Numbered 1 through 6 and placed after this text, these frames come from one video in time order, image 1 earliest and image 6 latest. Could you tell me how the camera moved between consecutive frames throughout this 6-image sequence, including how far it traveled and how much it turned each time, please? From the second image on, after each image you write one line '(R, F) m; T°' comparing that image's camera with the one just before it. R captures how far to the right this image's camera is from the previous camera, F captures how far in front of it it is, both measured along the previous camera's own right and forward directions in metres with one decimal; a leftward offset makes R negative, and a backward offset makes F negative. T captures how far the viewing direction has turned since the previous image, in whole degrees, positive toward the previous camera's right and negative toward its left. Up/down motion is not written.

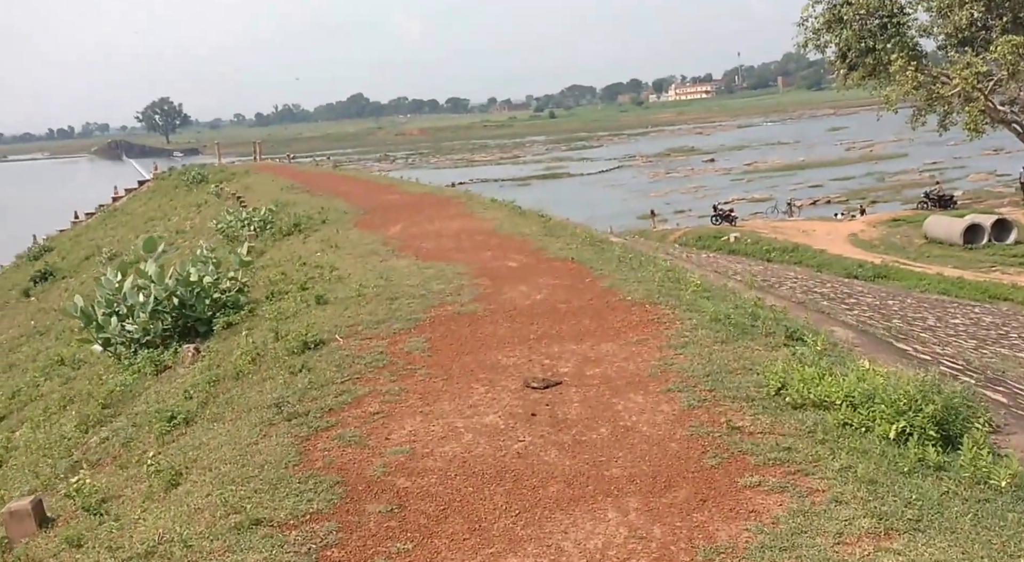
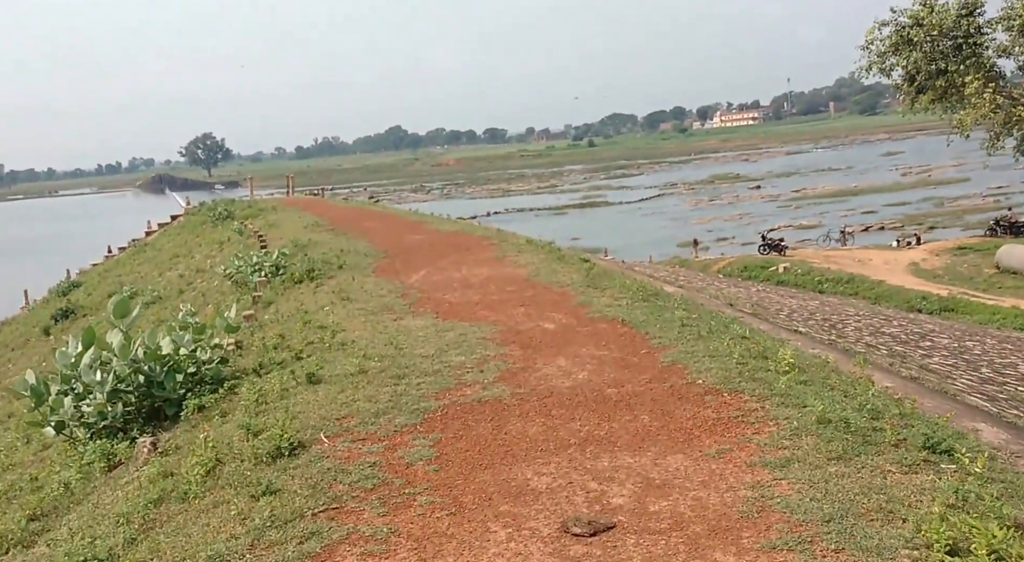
(0.0, +2.1) m; -2°
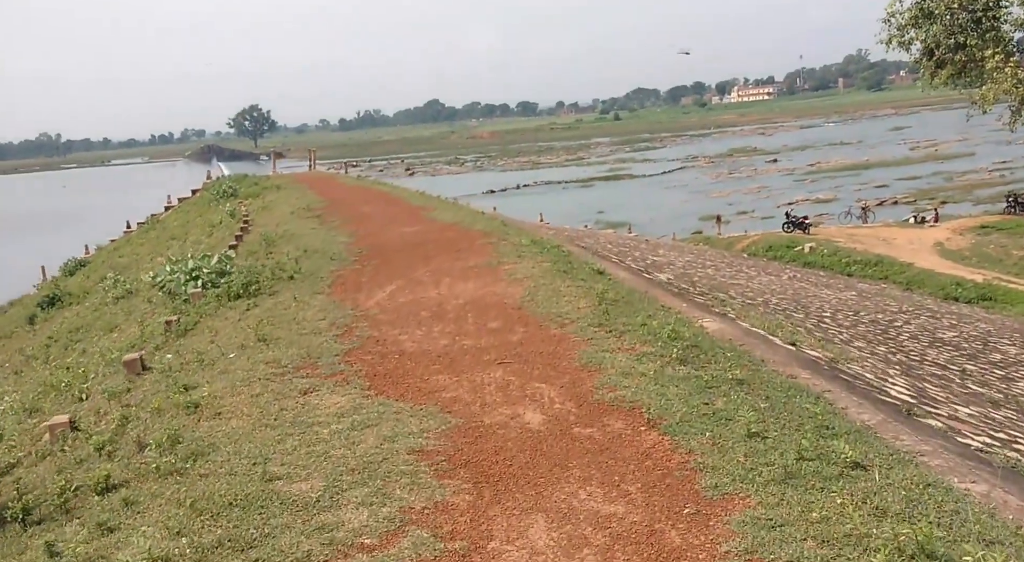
(+0.5, +4.4) m; -2°
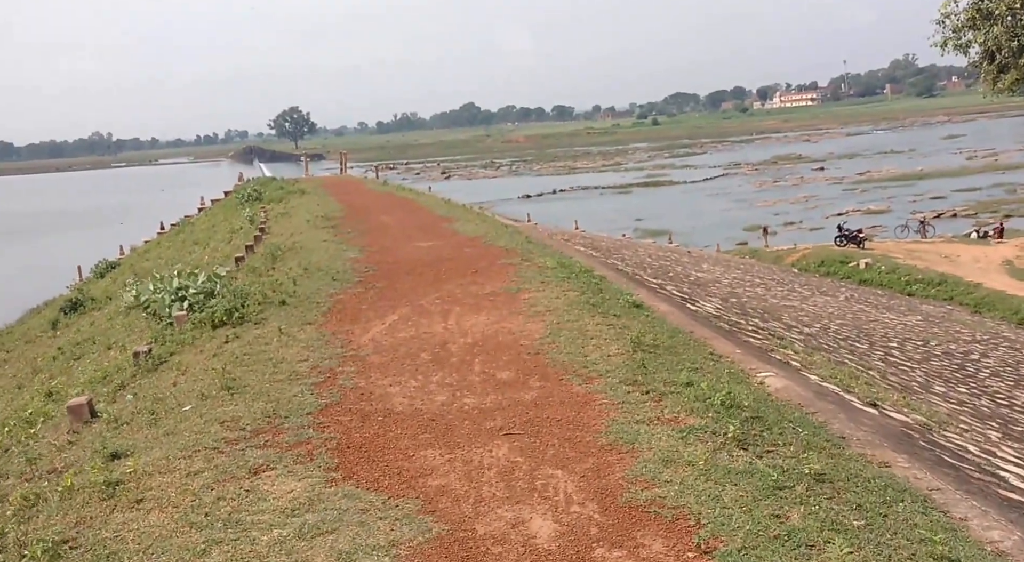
(+0.2, +1.8) m; -2°
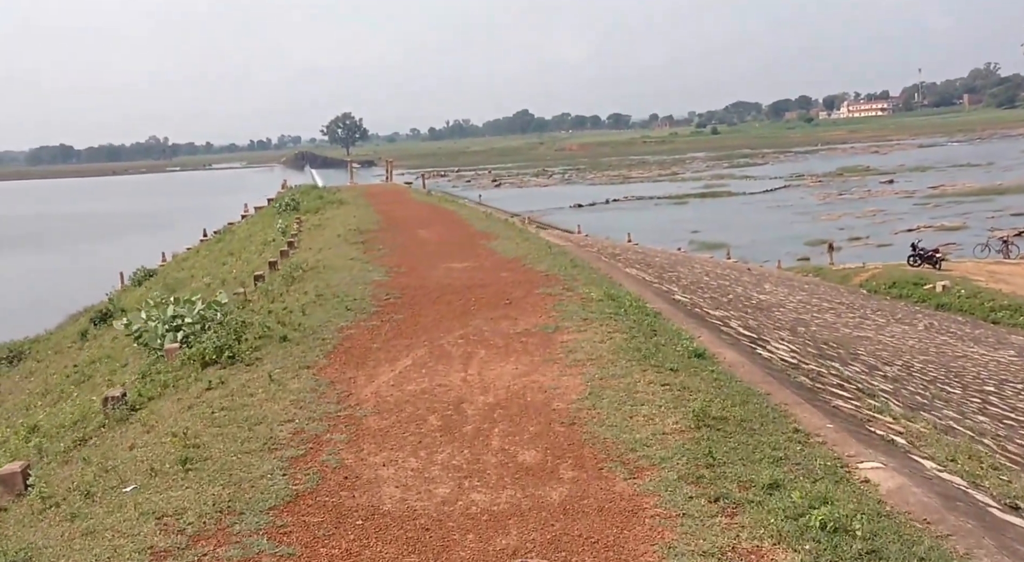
(+0.1, +1.8) m; -3°
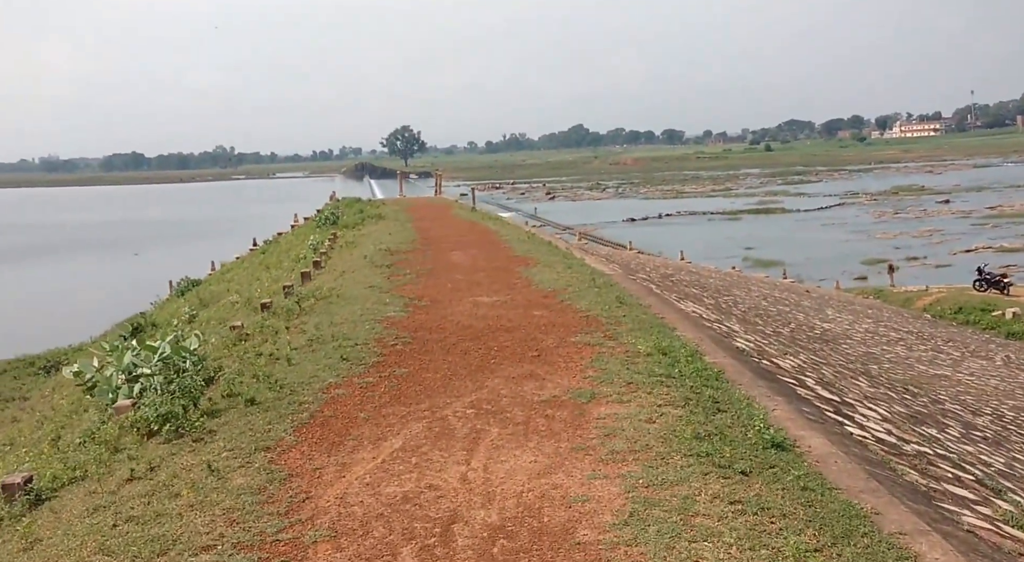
(+0.2, +2.2) m; -3°
